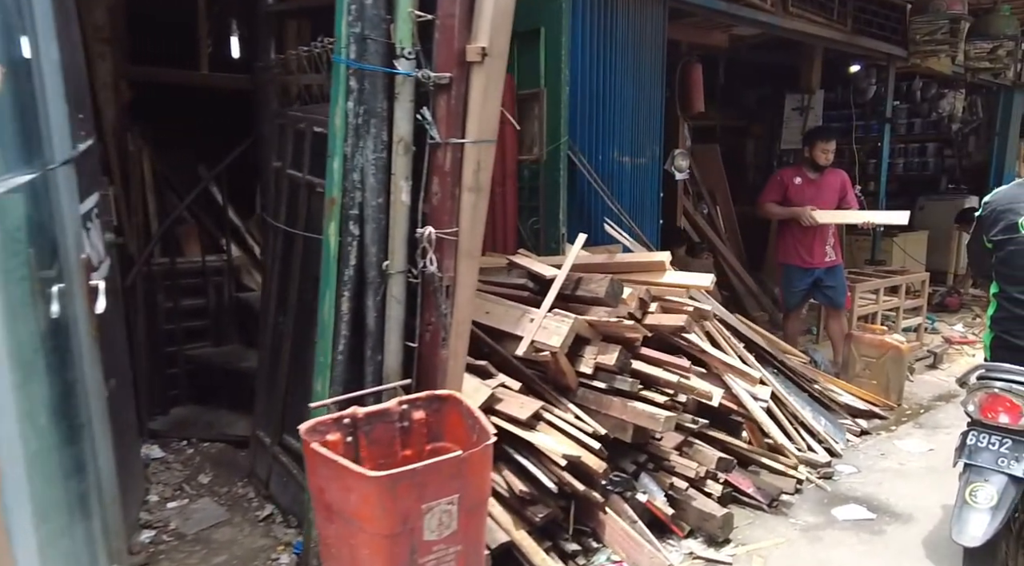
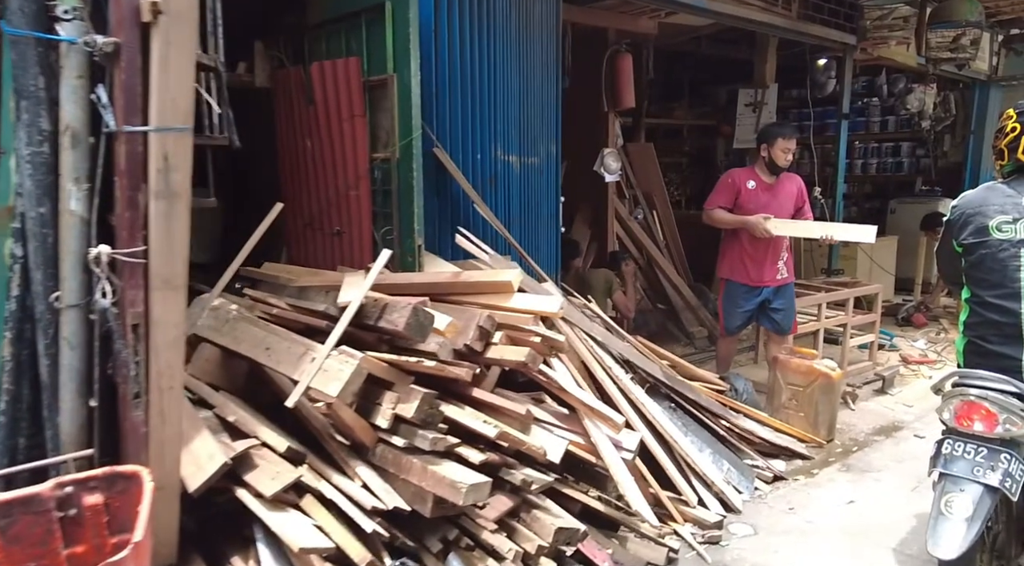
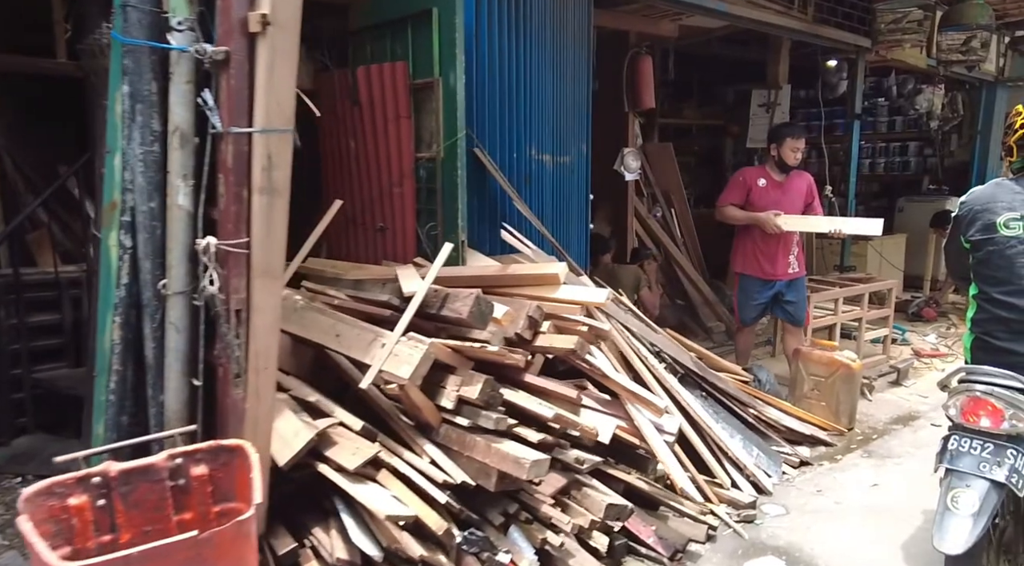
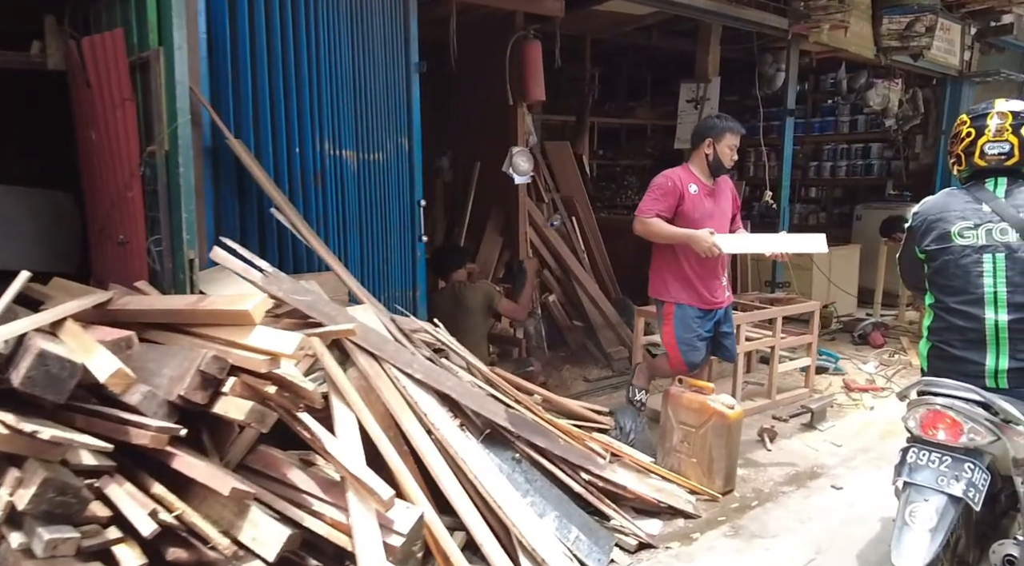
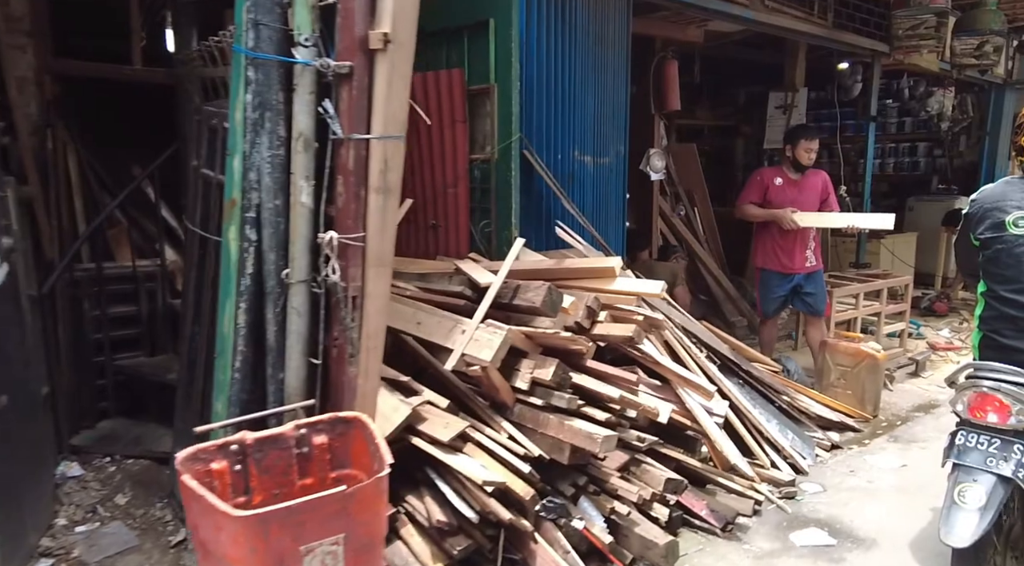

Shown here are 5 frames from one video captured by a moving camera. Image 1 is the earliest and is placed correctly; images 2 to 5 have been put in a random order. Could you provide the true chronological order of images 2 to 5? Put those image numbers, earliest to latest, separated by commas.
5, 3, 2, 4
